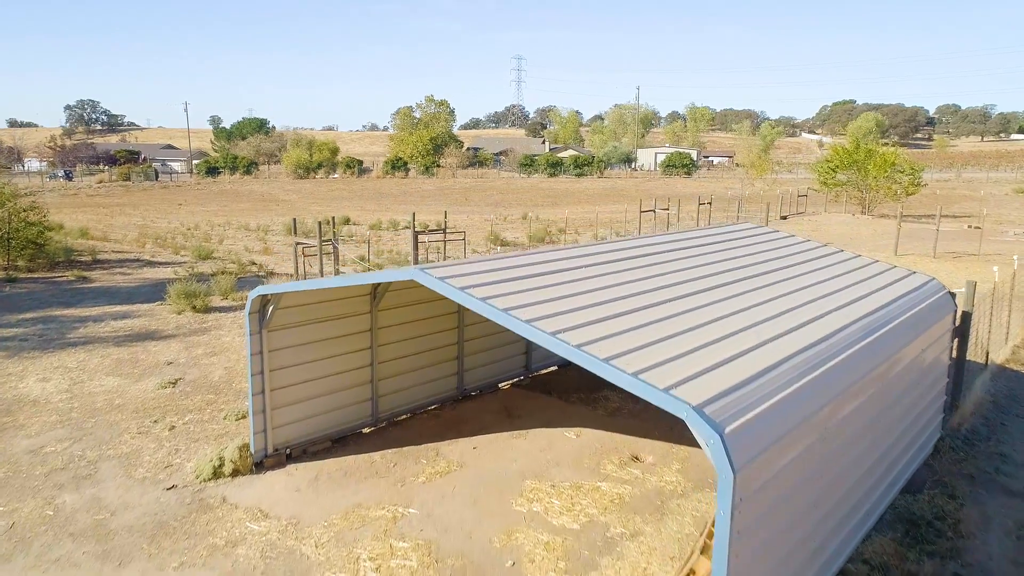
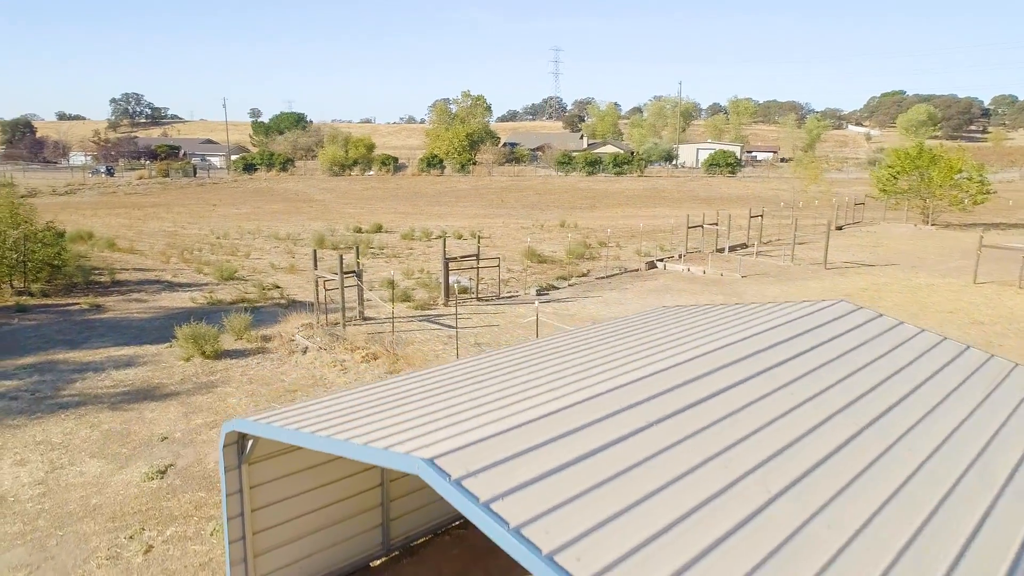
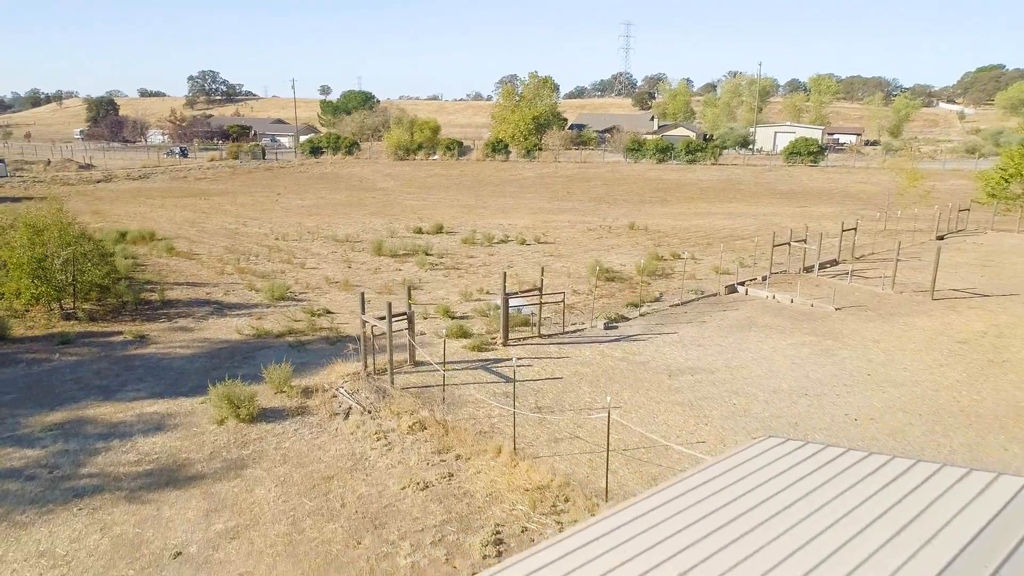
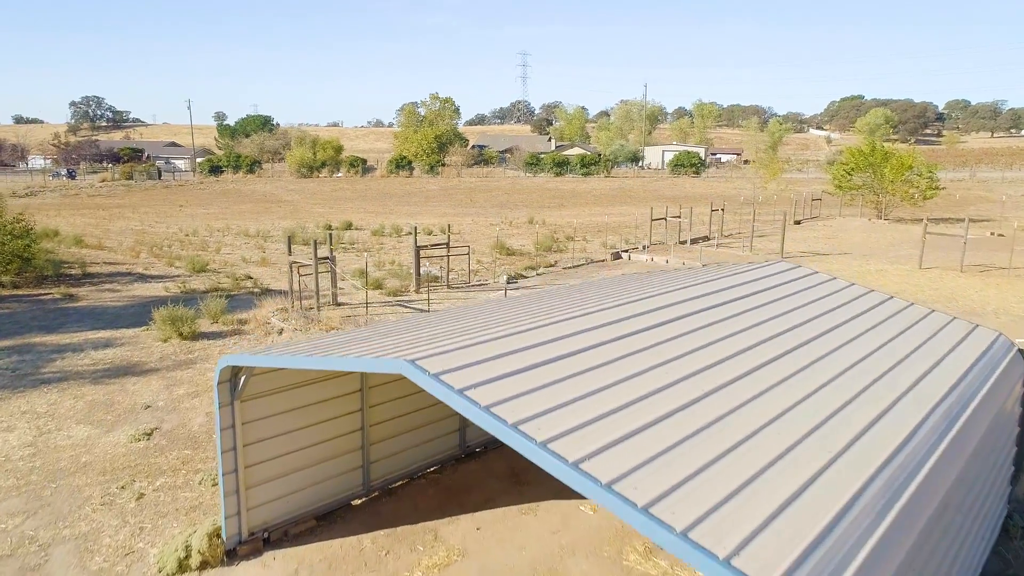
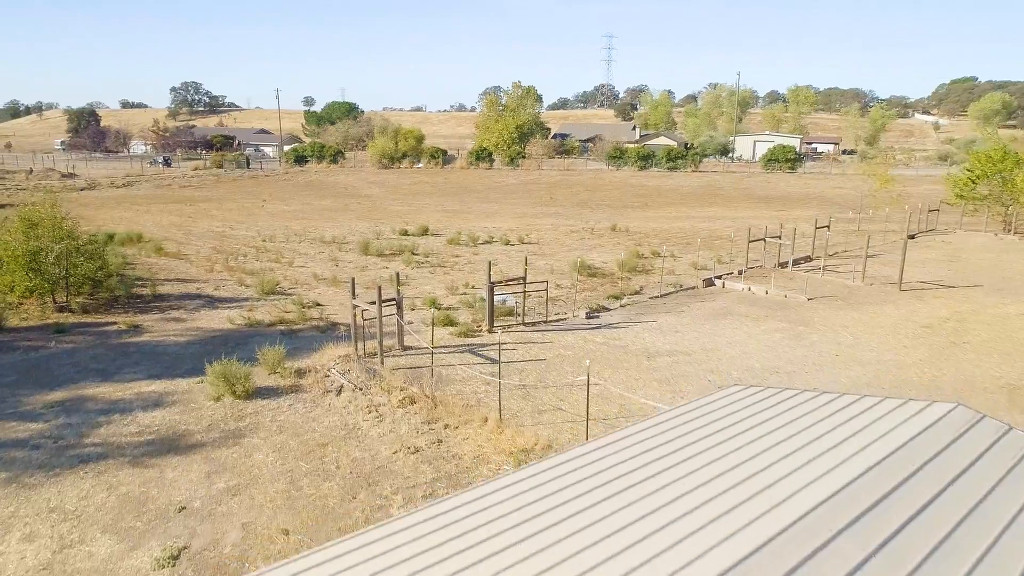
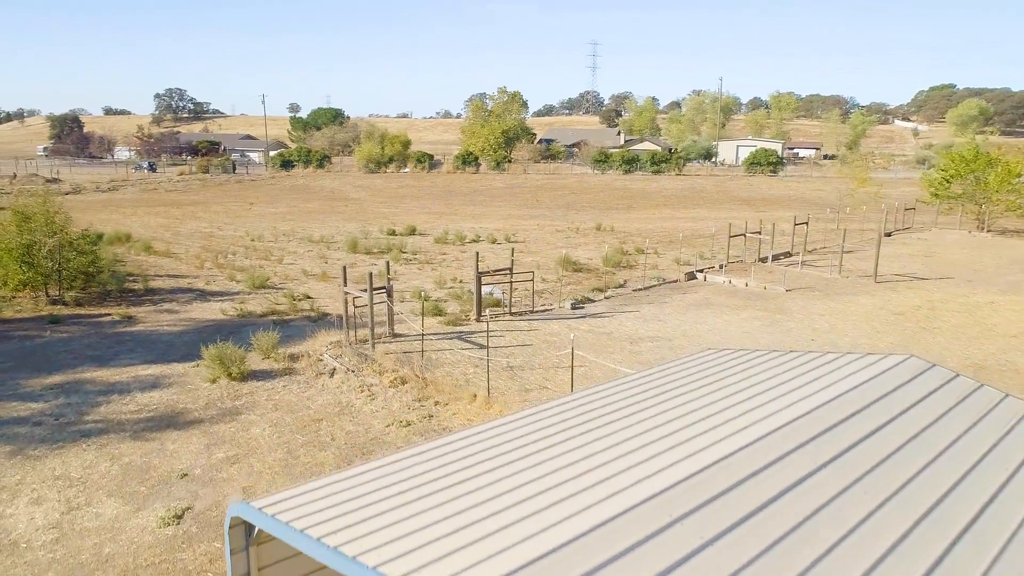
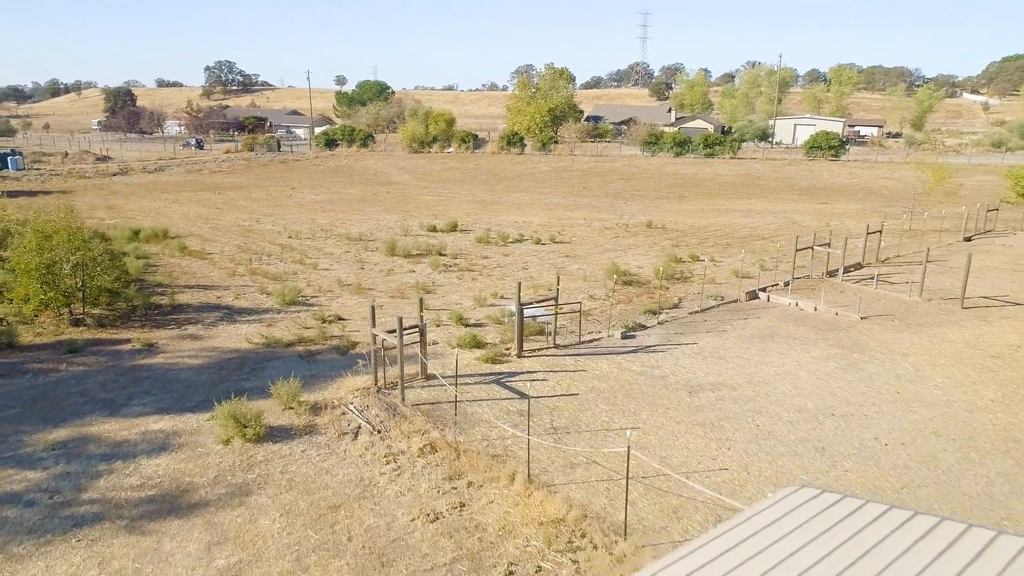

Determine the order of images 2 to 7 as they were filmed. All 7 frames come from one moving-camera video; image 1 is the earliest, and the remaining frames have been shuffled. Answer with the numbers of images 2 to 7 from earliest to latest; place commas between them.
4, 2, 6, 5, 3, 7
